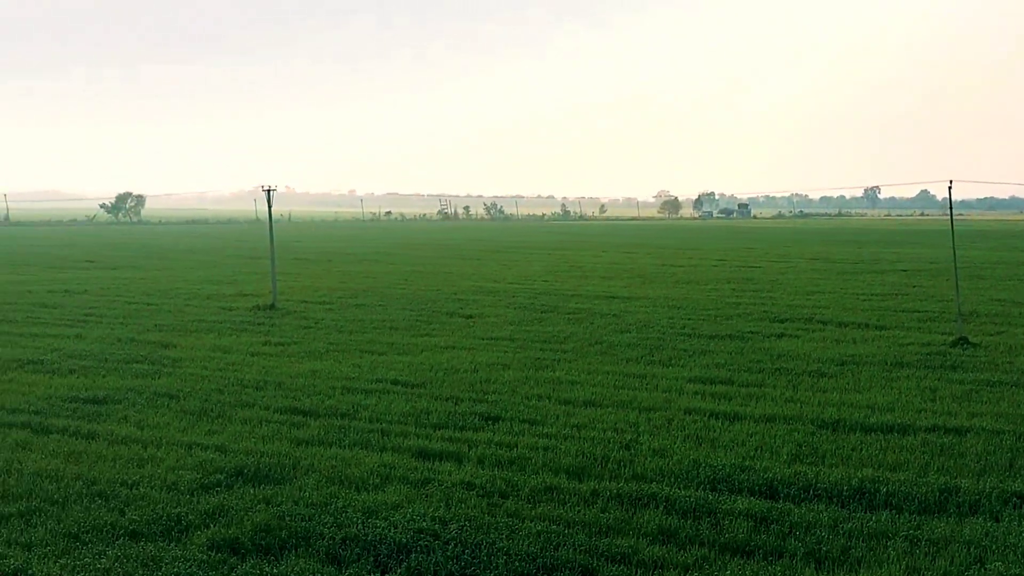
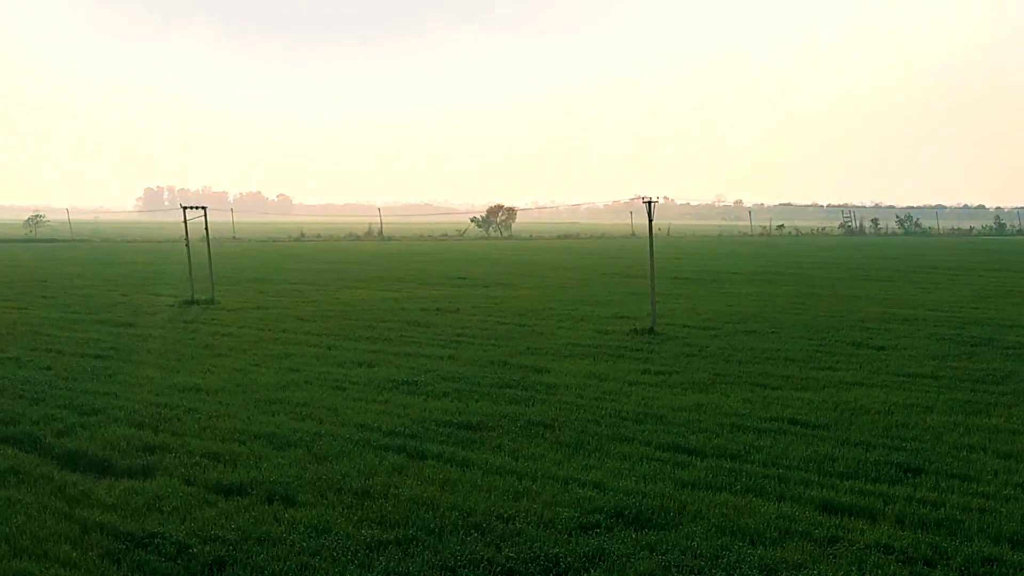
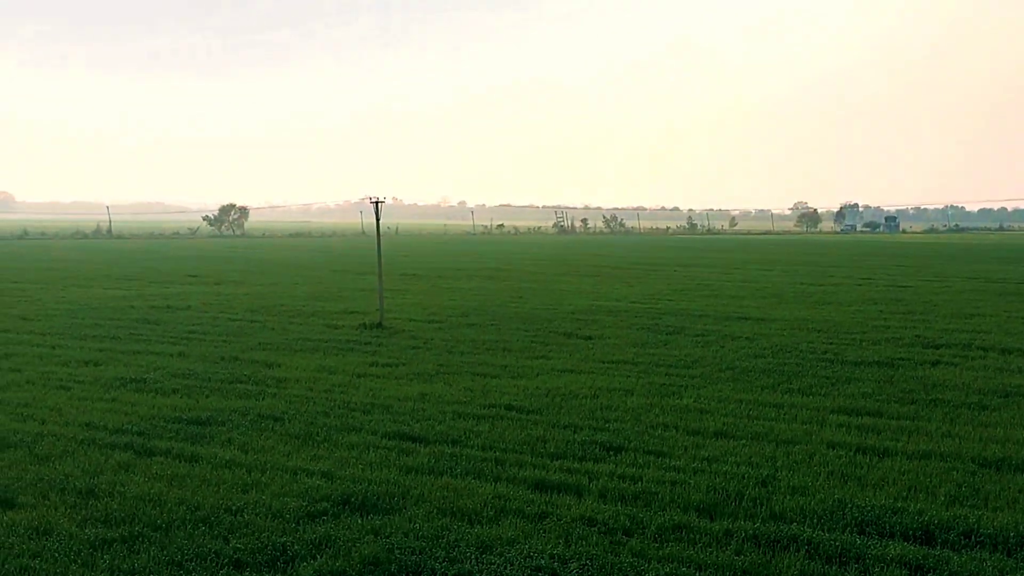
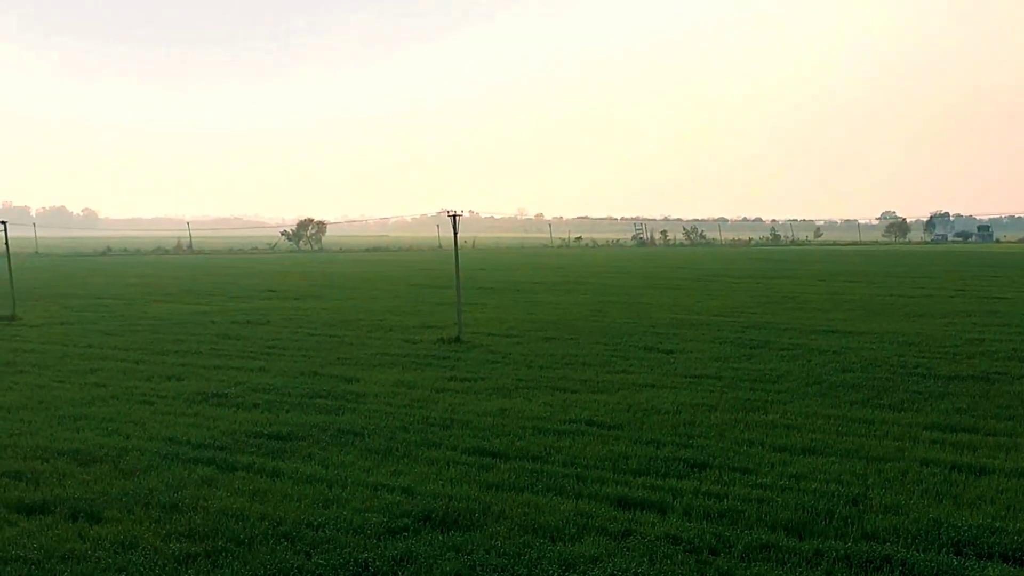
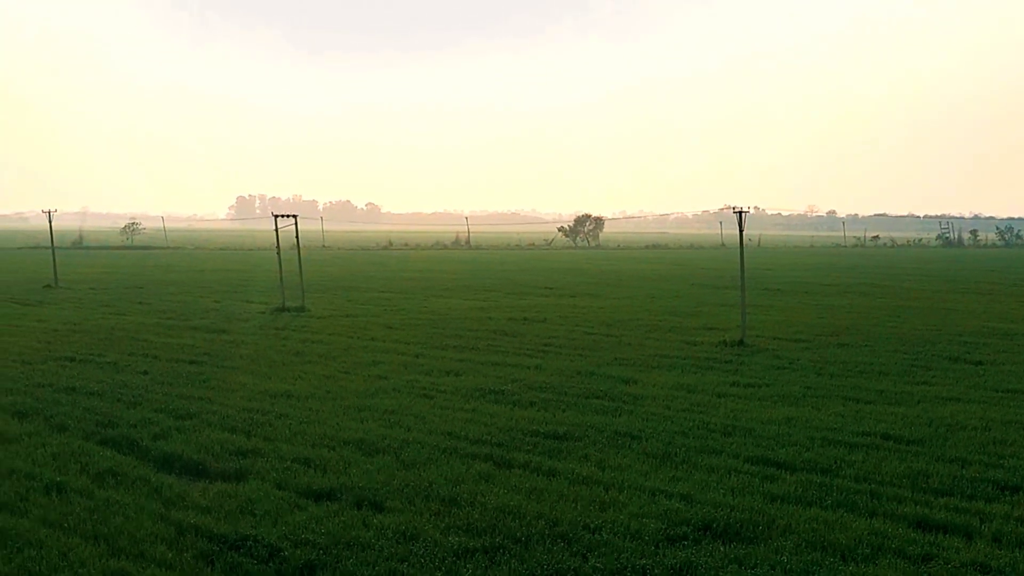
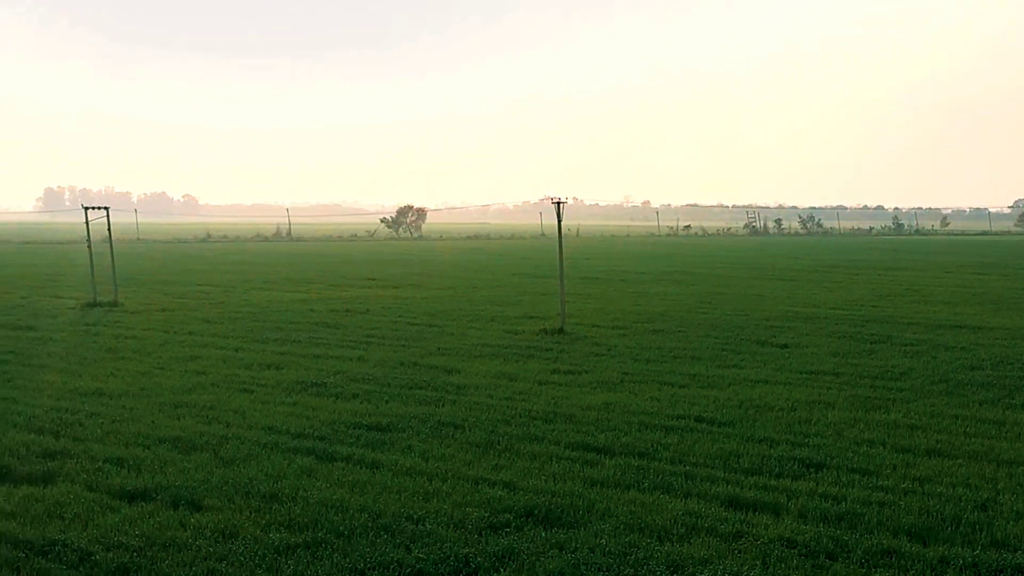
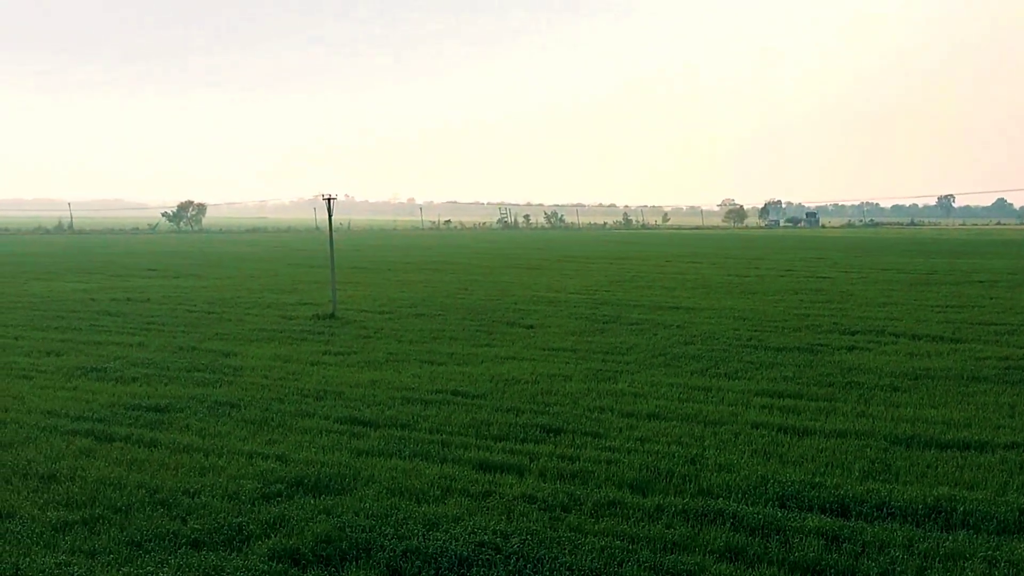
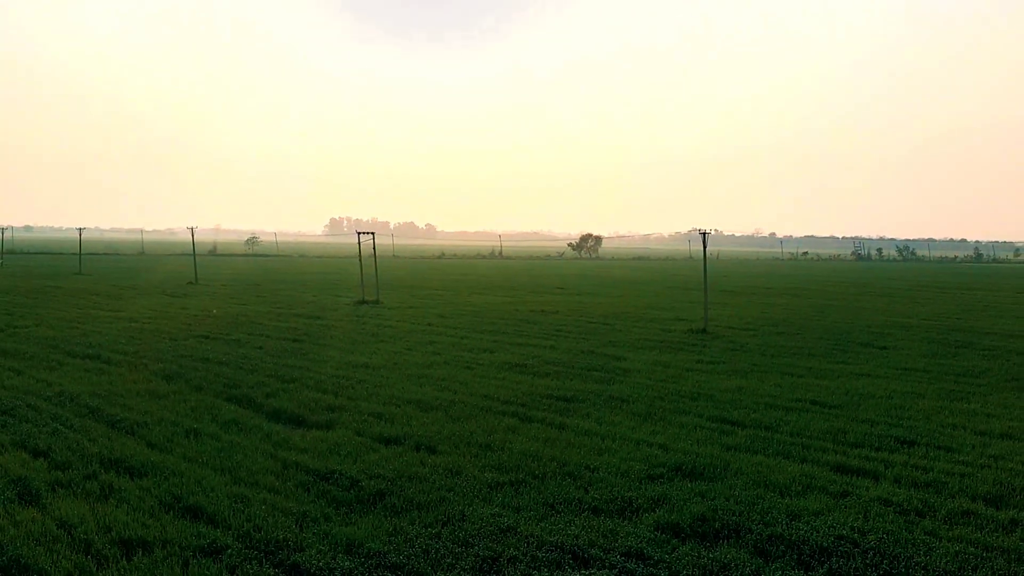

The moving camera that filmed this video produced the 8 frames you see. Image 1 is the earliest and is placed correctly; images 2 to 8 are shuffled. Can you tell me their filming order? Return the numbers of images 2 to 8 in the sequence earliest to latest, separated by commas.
7, 3, 4, 6, 2, 5, 8
